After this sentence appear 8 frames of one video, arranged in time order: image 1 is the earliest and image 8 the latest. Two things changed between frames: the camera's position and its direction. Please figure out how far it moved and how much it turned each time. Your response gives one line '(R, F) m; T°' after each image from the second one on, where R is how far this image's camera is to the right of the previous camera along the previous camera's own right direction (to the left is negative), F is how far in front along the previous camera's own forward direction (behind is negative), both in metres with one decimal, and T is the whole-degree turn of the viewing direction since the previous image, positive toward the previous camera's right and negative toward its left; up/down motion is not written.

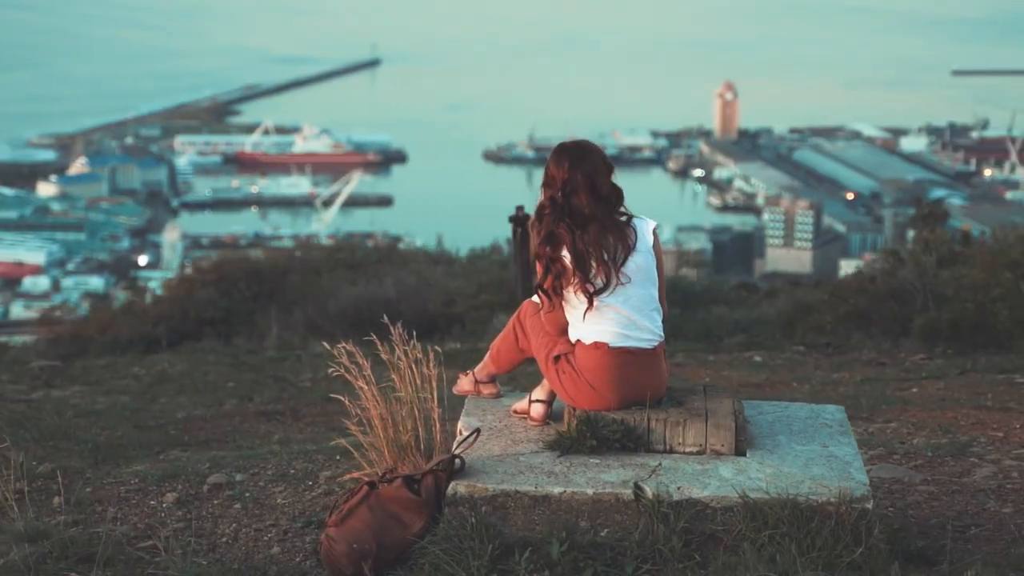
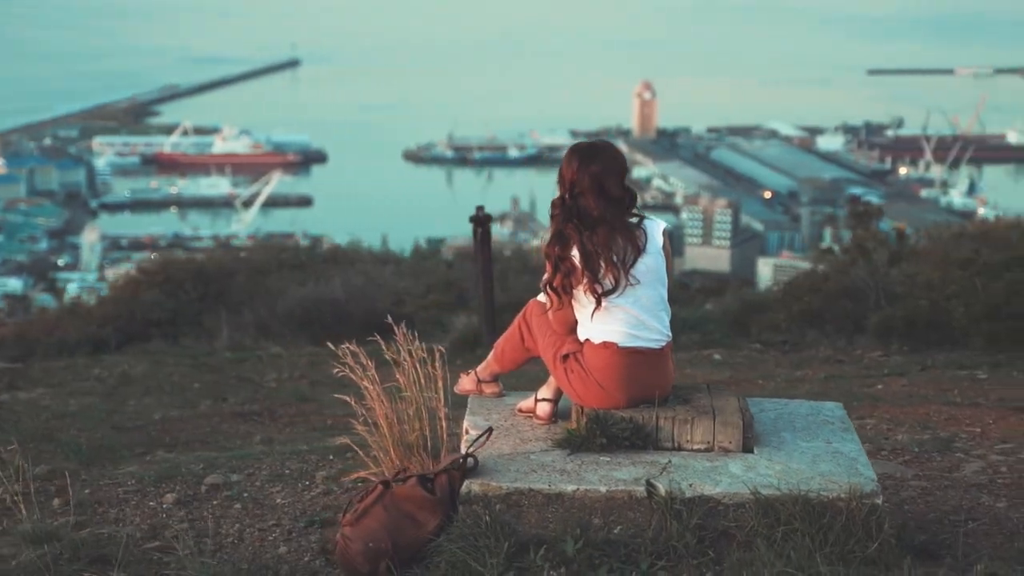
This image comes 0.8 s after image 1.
(-0.2, 0.0) m; +2°
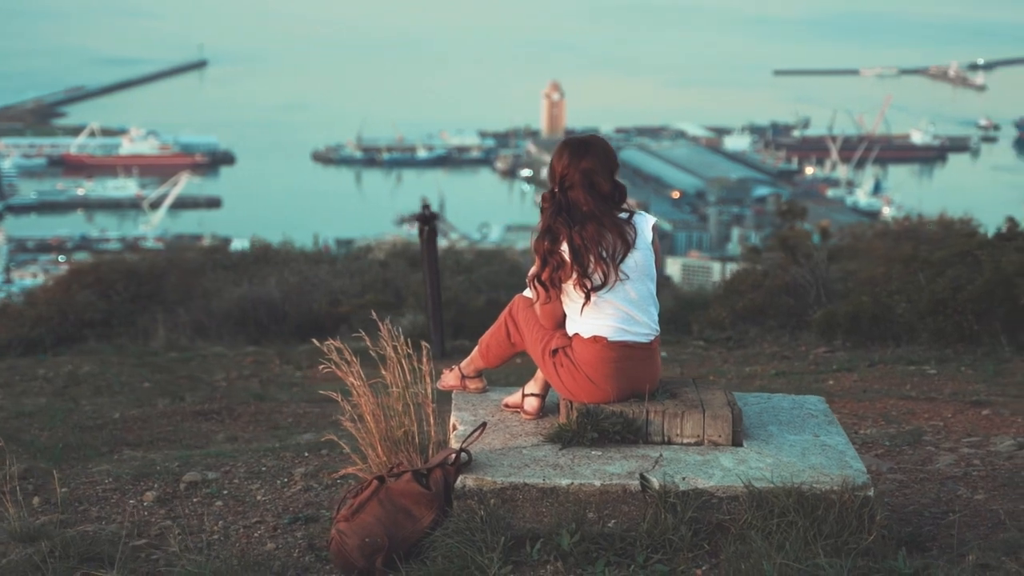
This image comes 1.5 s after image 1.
(-0.2, 0.0) m; +2°
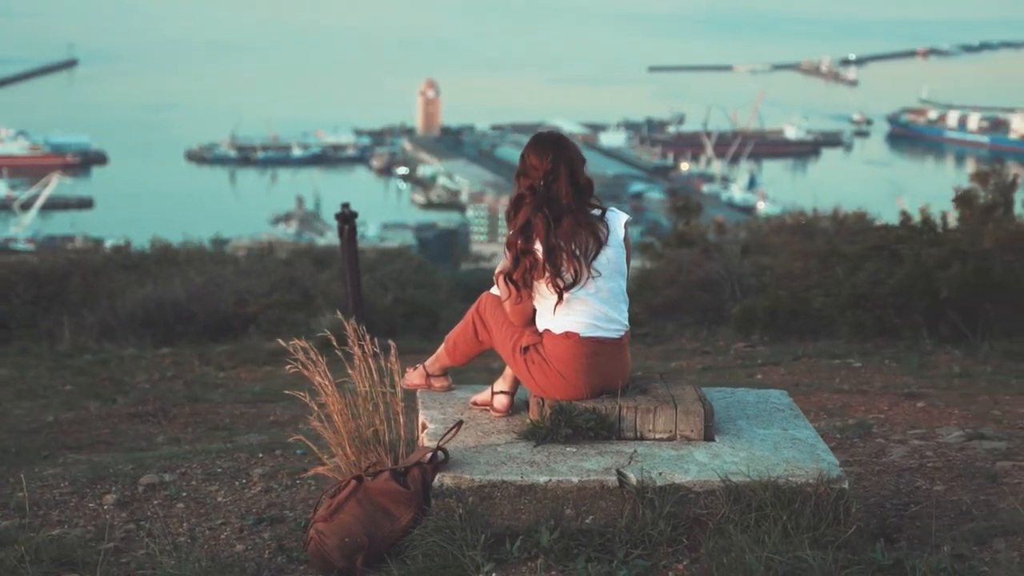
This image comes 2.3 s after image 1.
(-0.2, 0.0) m; +3°
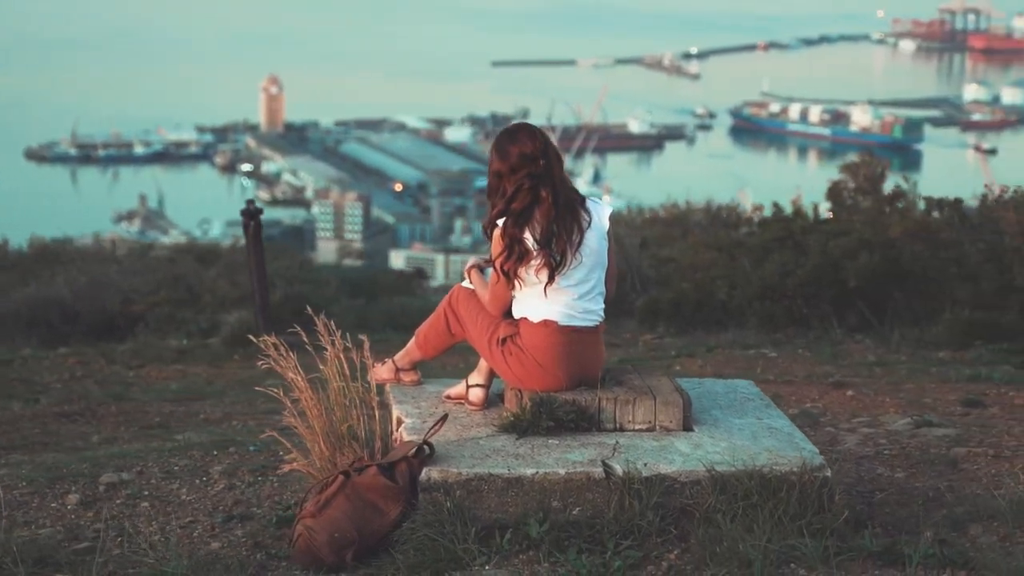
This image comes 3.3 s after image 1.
(-0.3, 0.0) m; +4°
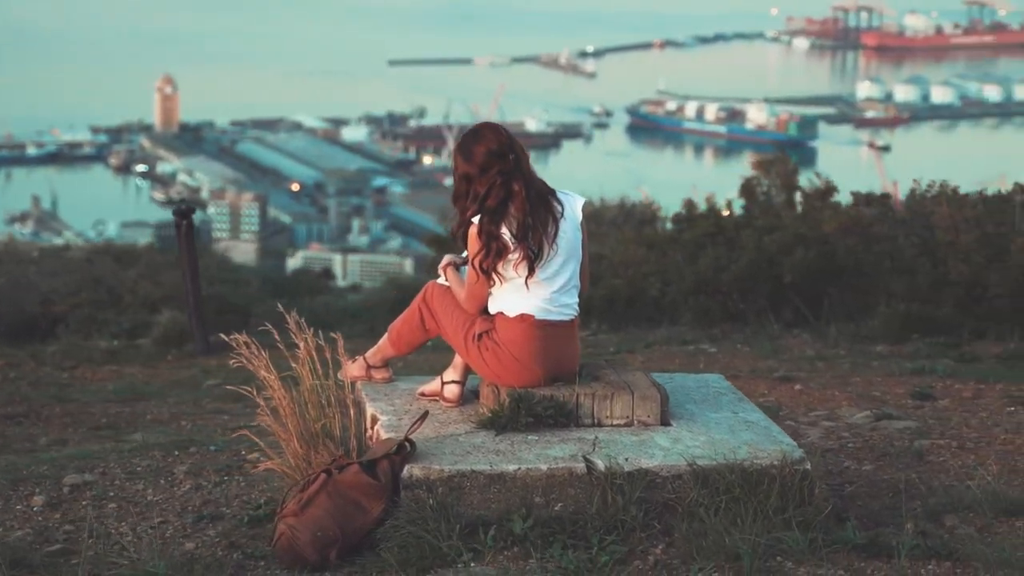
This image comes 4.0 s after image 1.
(-0.2, 0.0) m; +2°
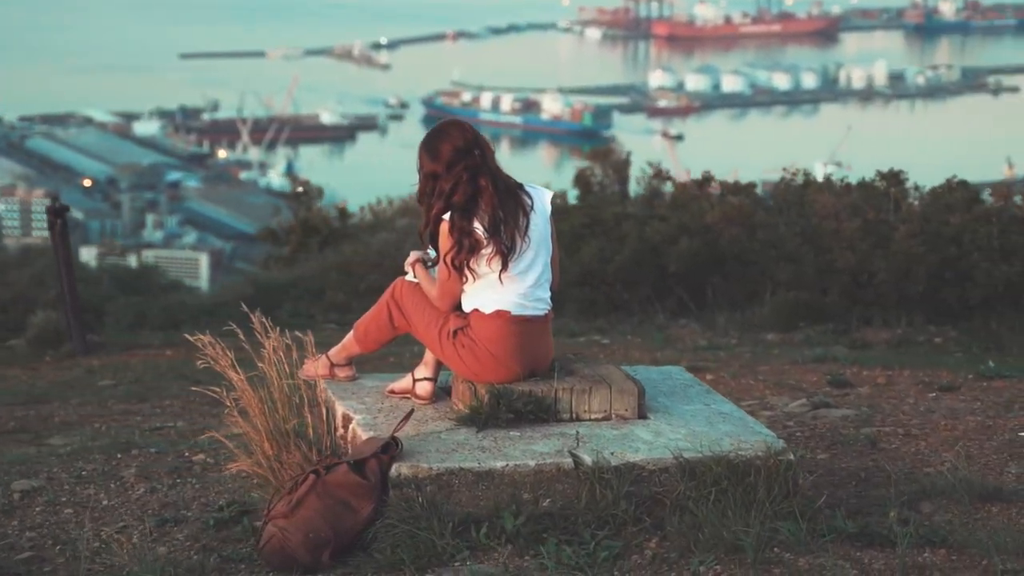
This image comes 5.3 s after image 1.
(-0.4, 0.0) m; +5°
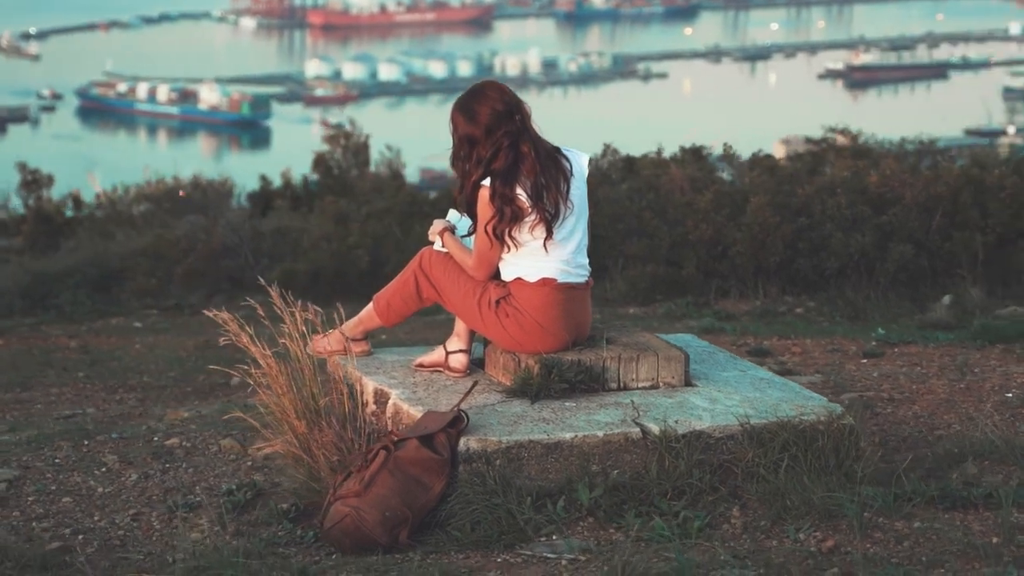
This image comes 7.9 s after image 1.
(-0.8, +0.2) m; +8°
